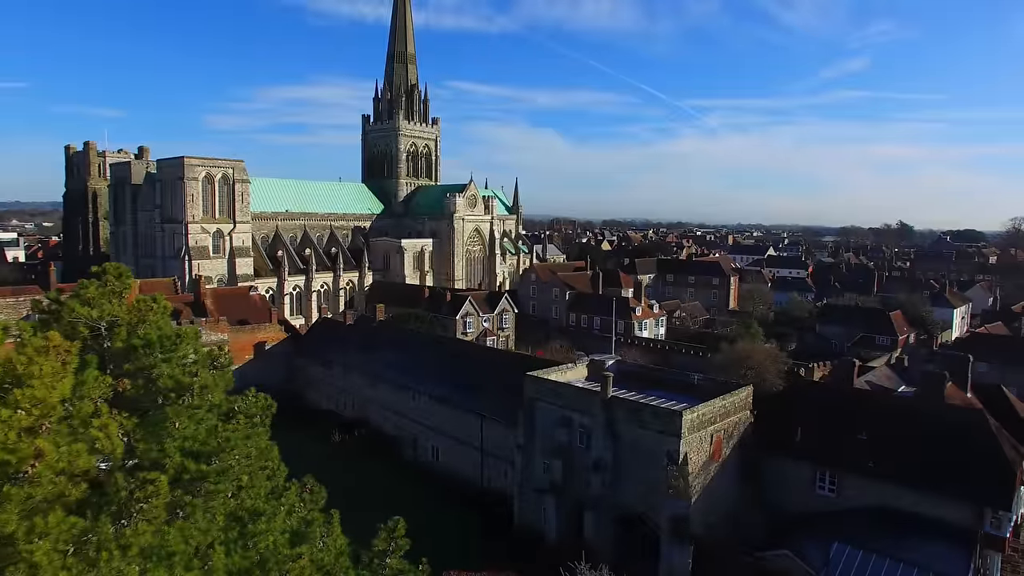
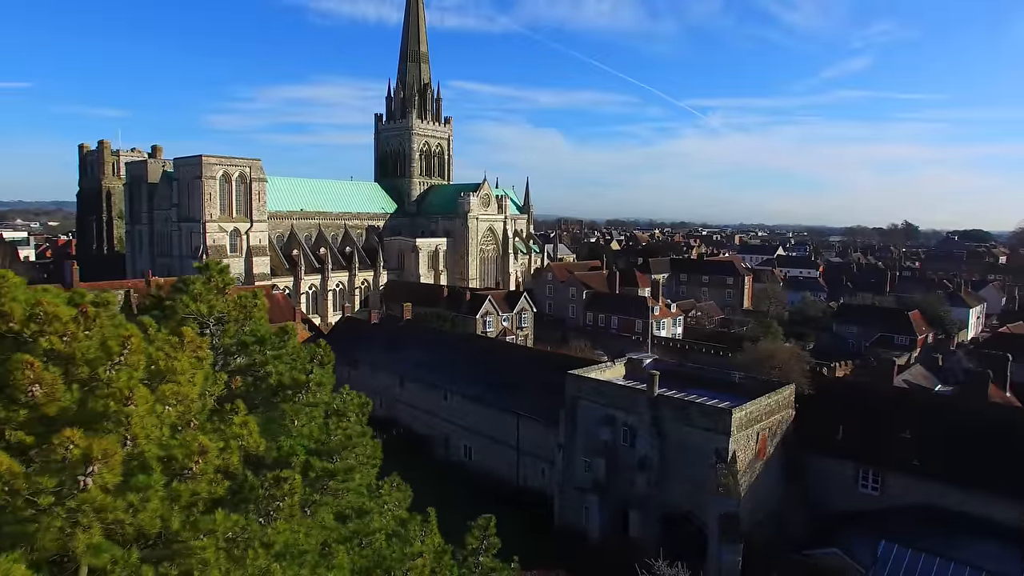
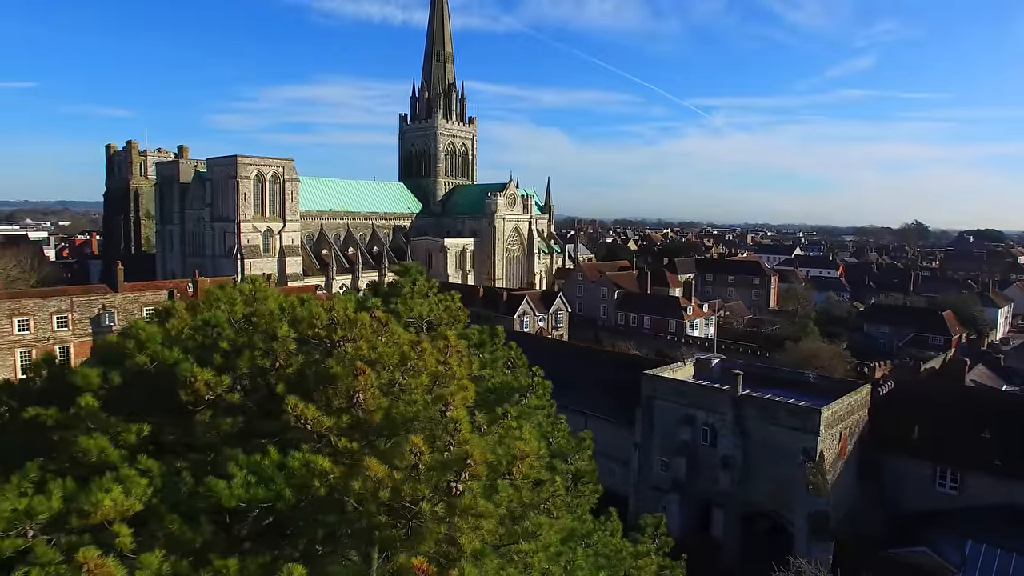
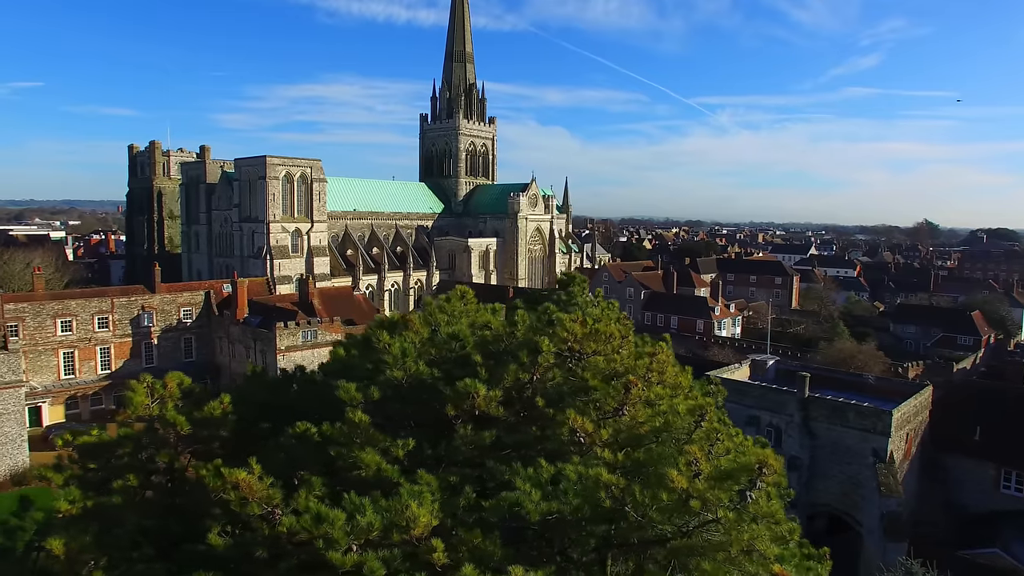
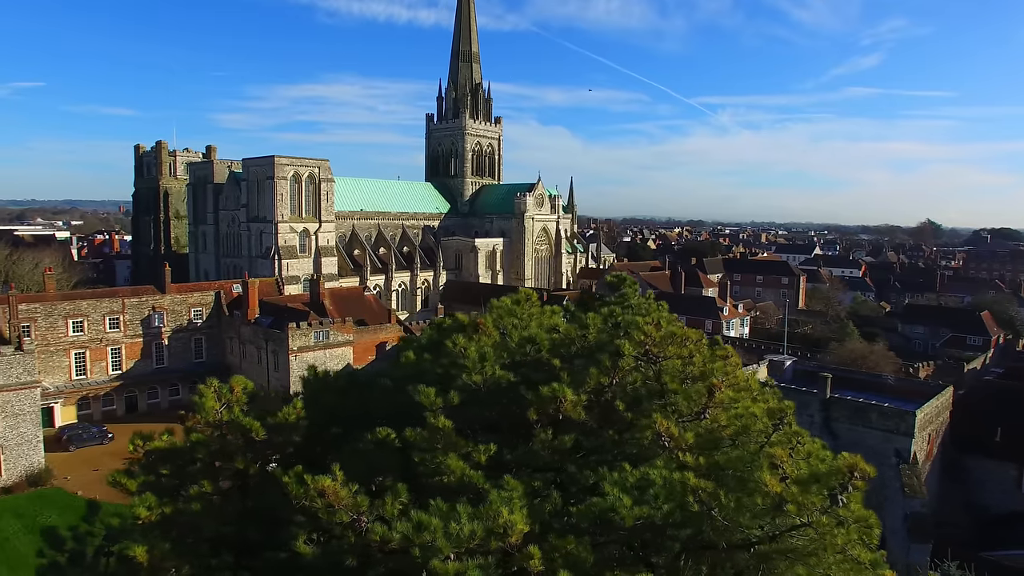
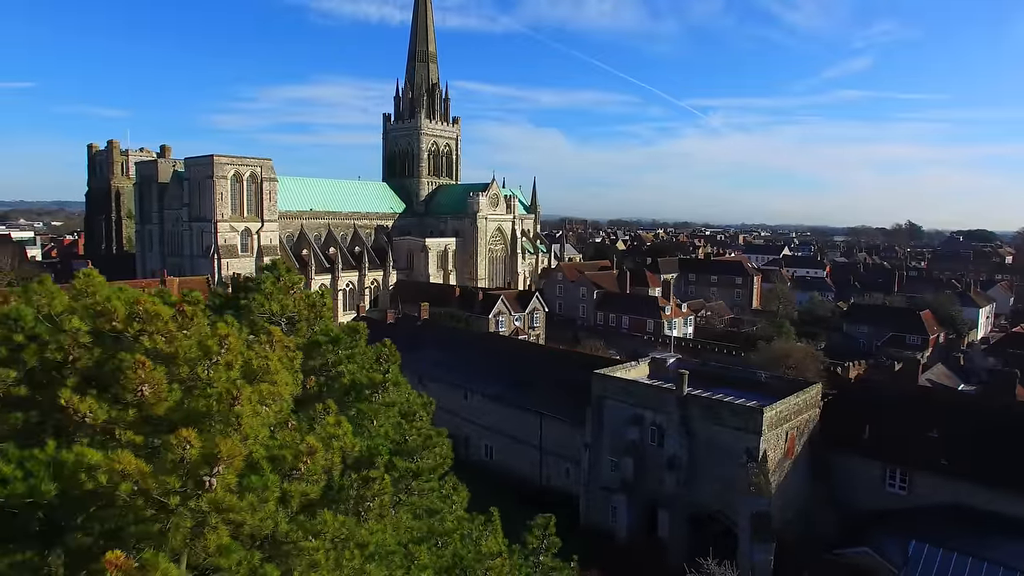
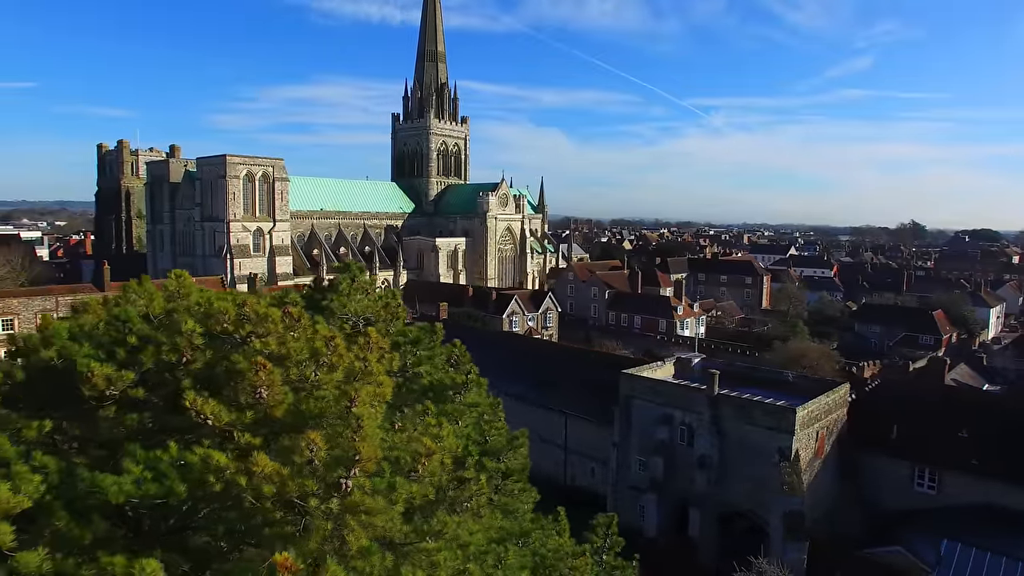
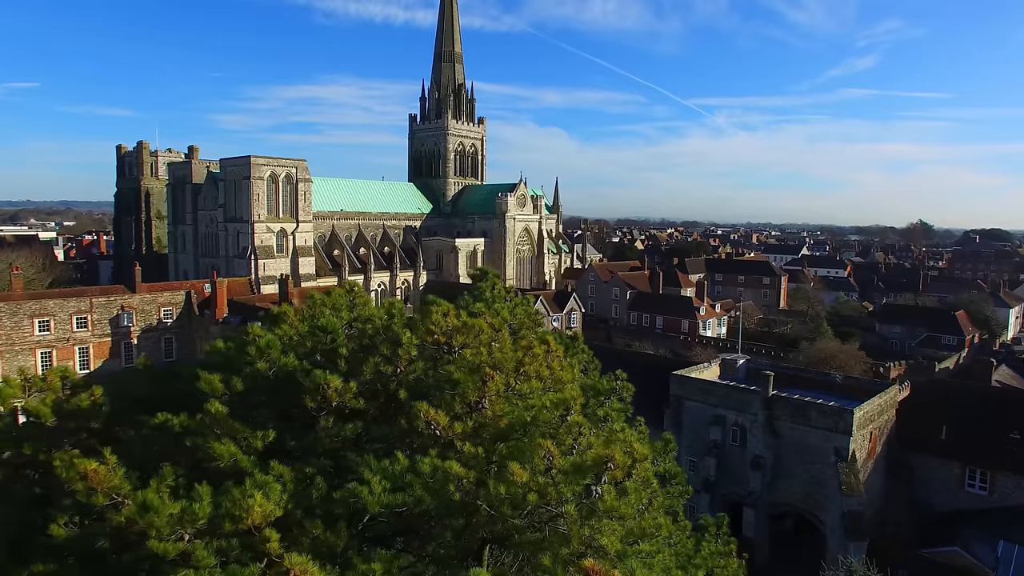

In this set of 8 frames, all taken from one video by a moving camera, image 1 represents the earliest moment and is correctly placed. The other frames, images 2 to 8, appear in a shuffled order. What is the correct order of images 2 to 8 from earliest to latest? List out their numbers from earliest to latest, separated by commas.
2, 6, 7, 3, 8, 4, 5
